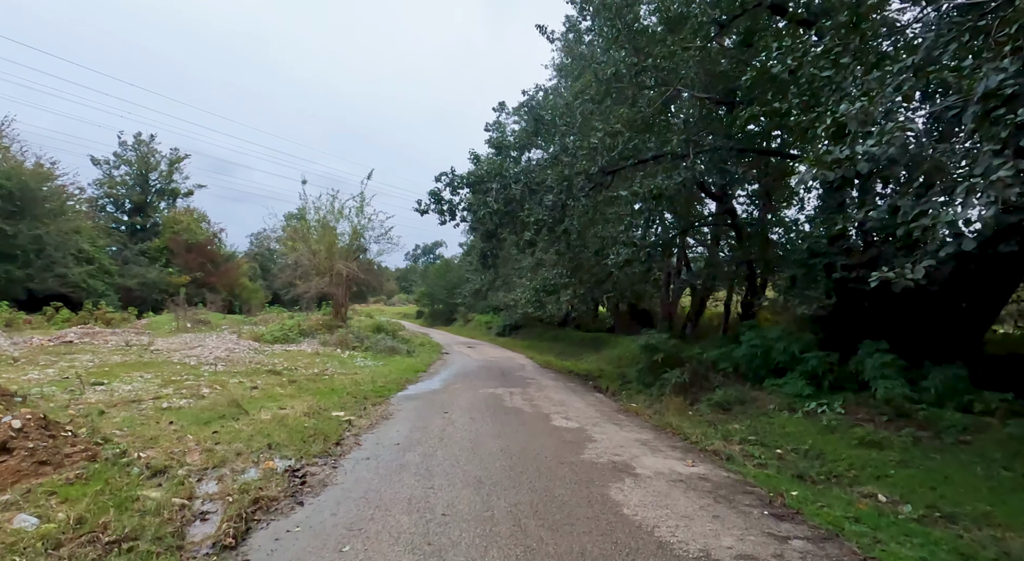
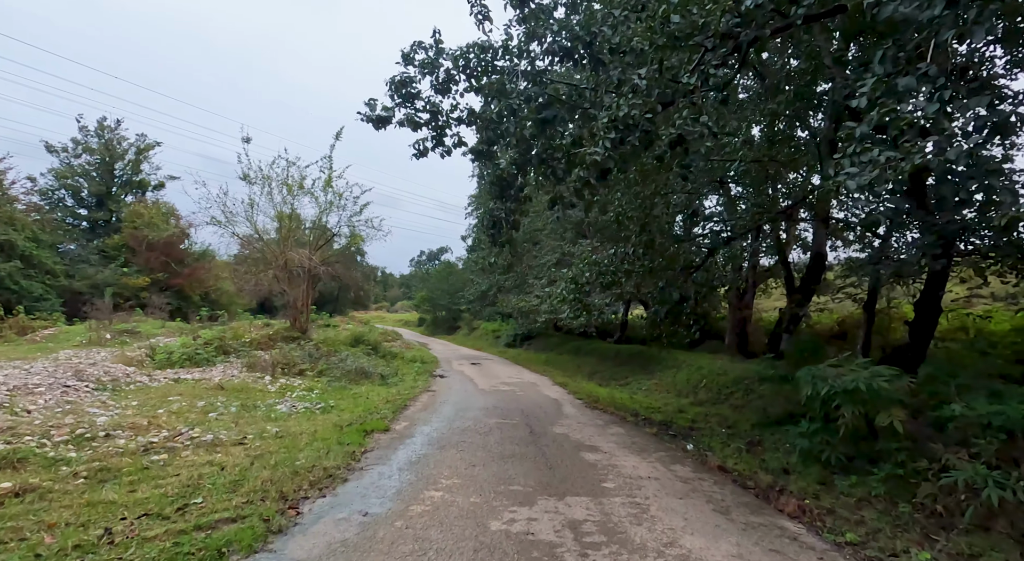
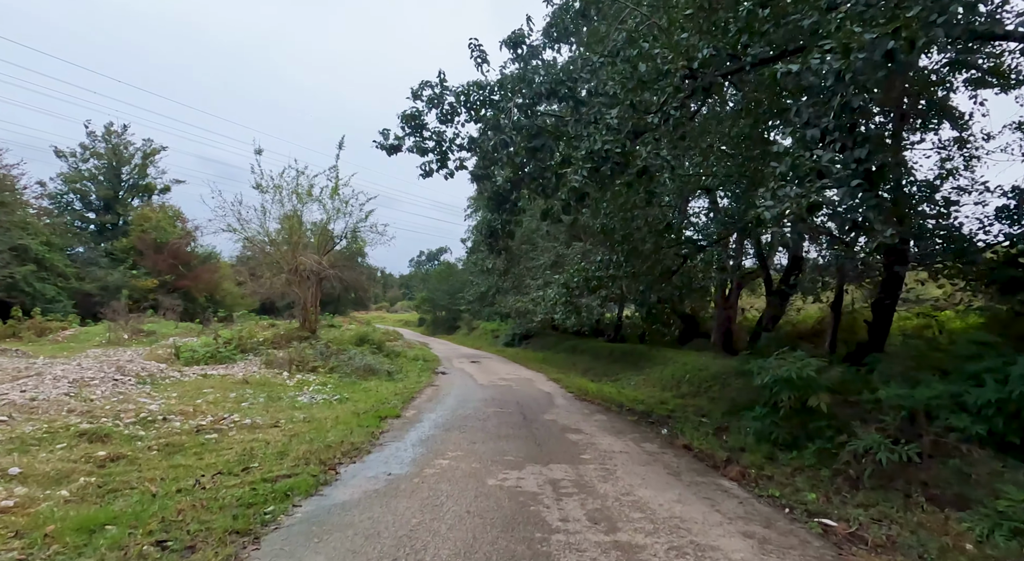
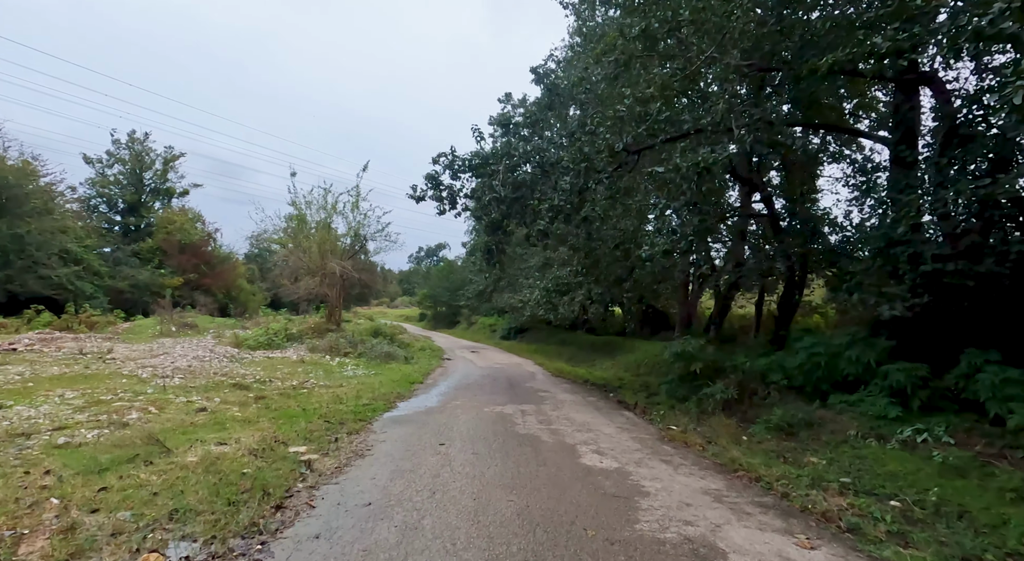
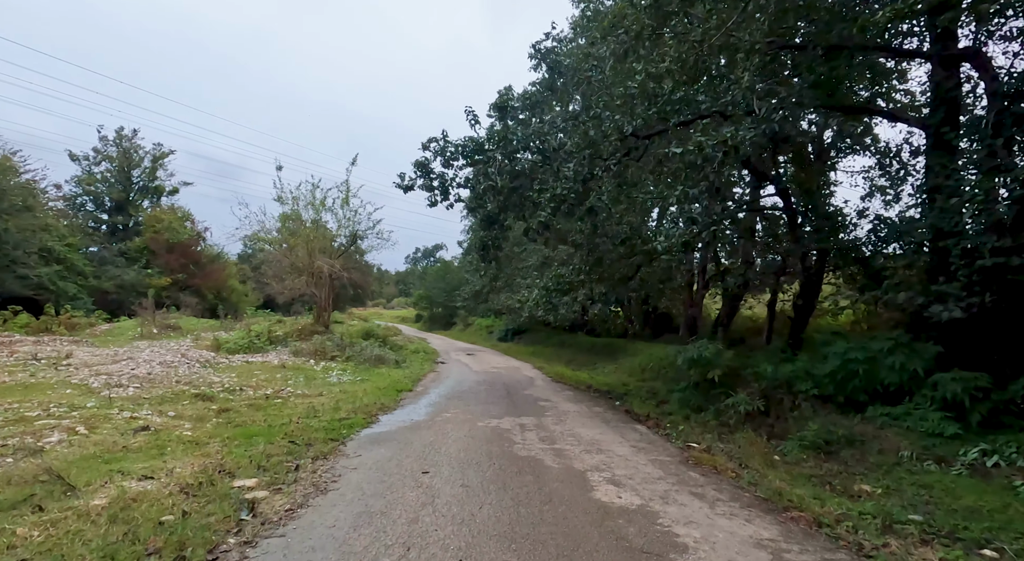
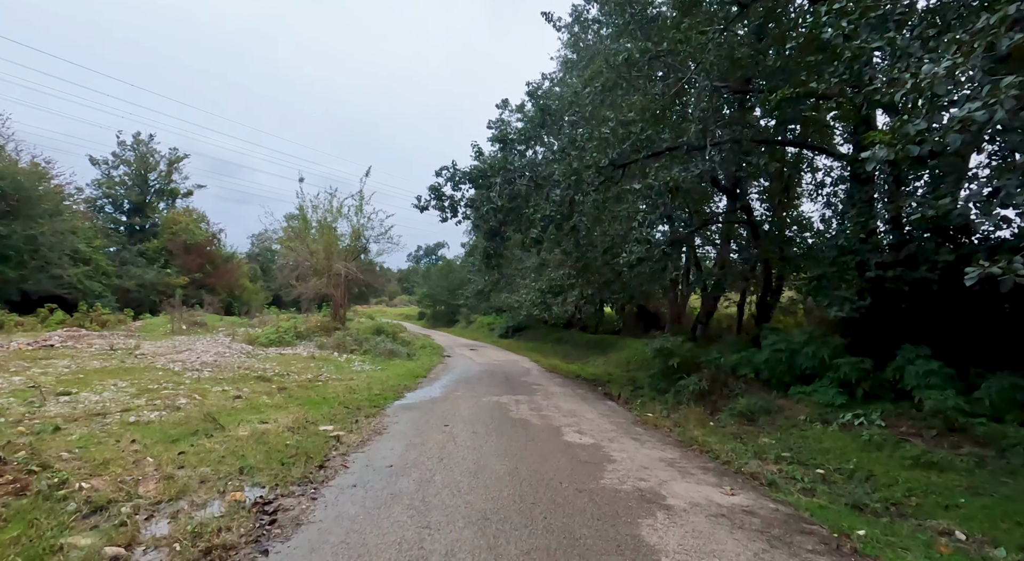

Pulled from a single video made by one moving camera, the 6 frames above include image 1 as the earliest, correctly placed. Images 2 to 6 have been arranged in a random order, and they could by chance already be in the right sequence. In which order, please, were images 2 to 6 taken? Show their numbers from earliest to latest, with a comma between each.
6, 4, 5, 3, 2
